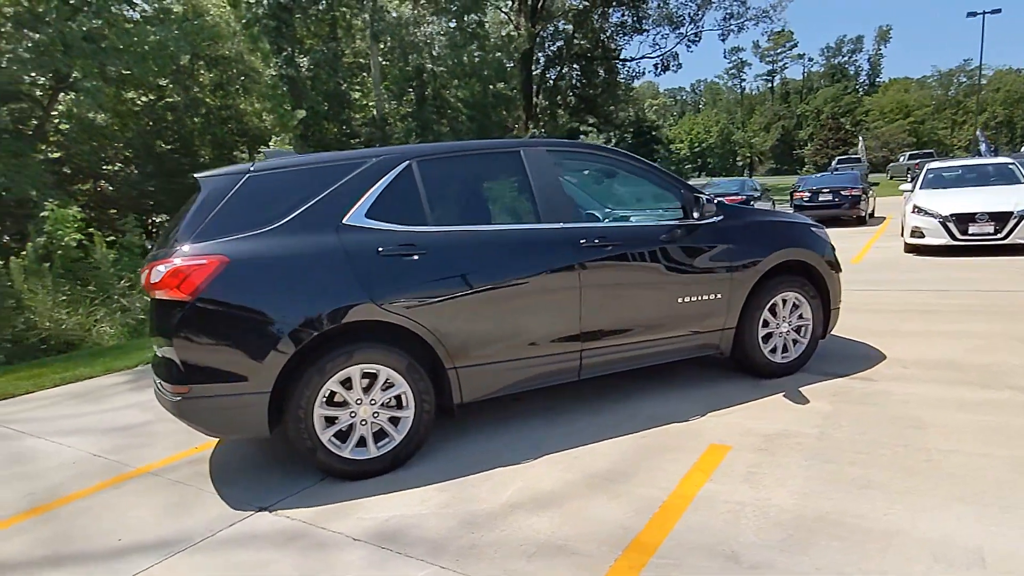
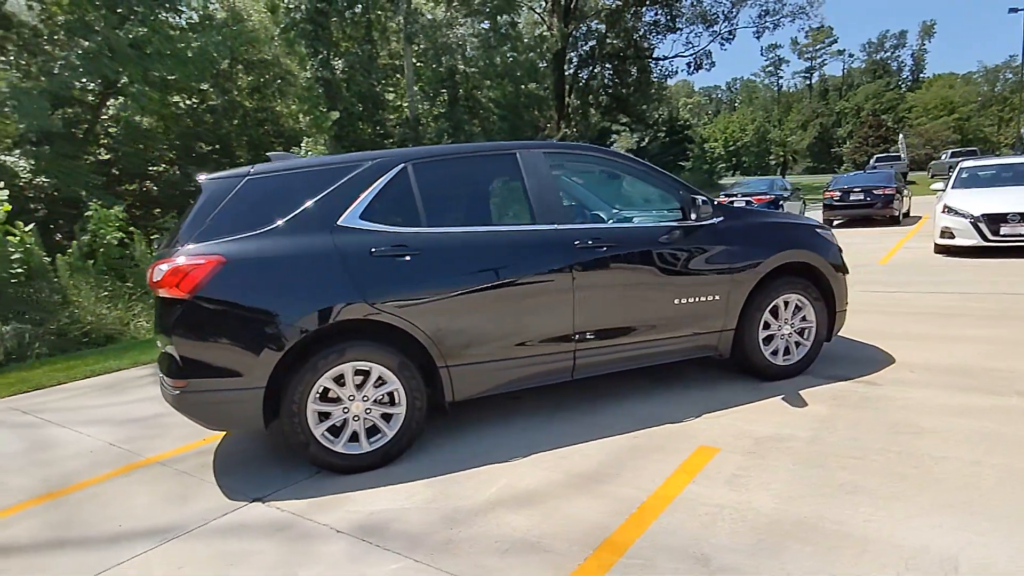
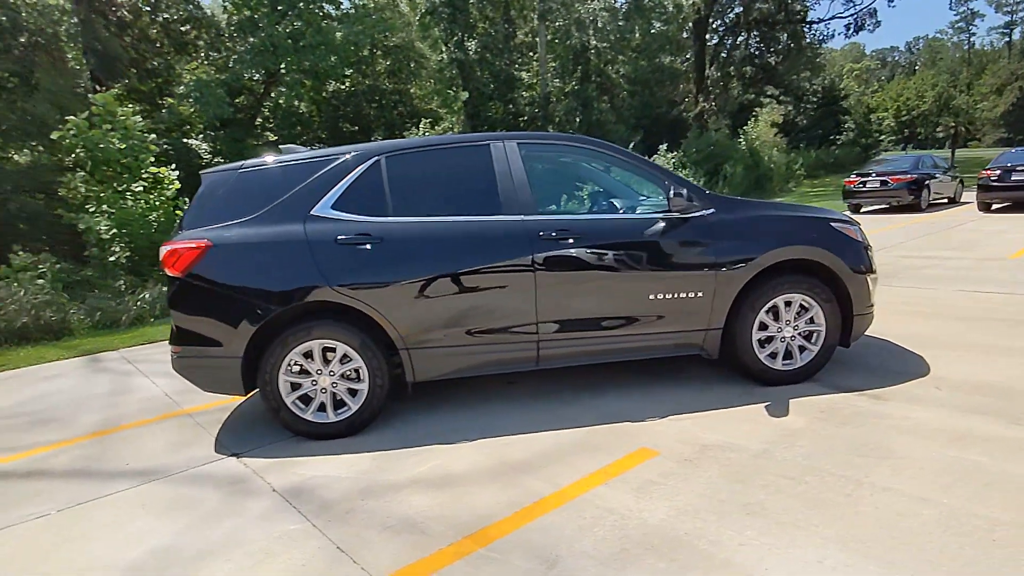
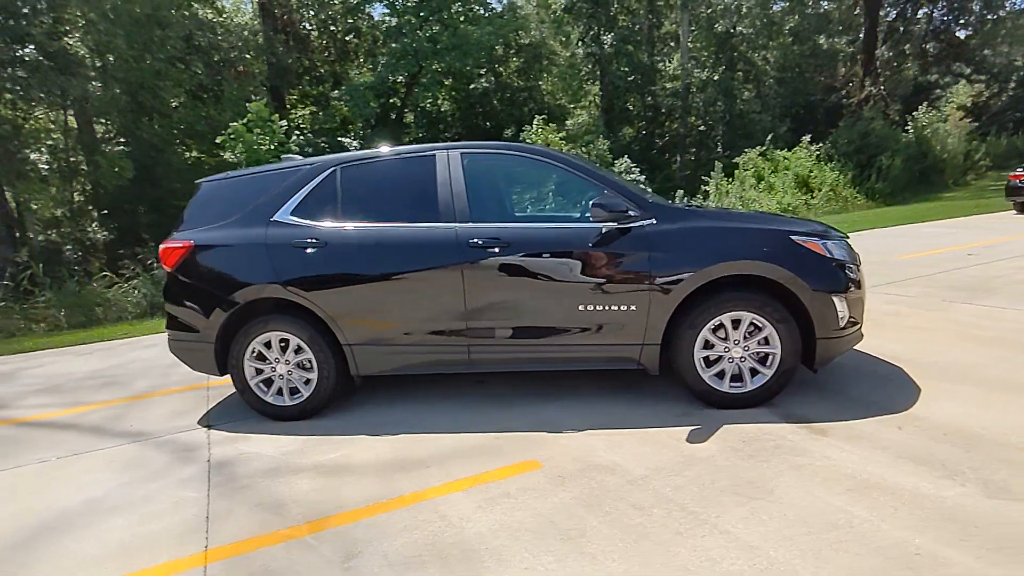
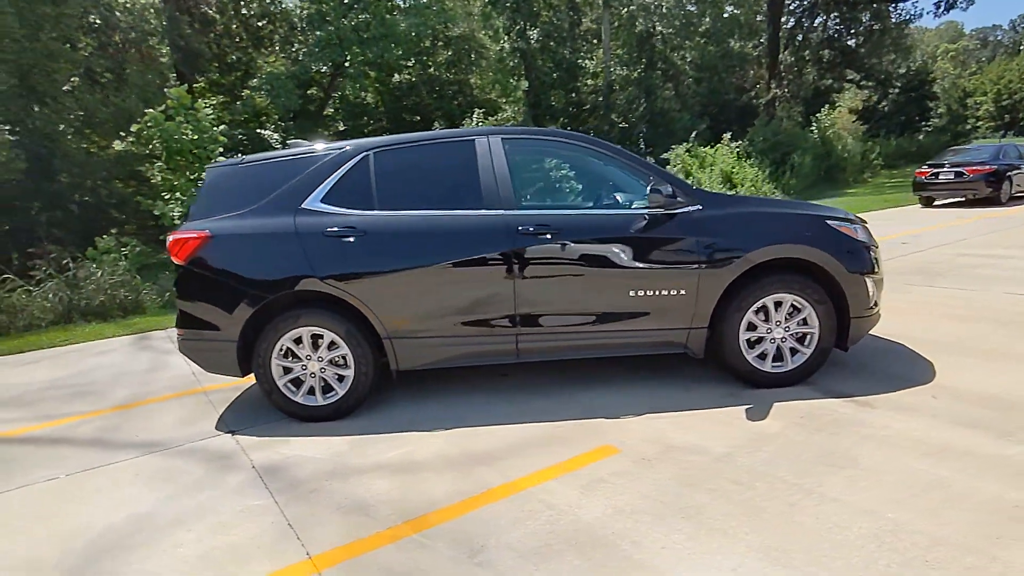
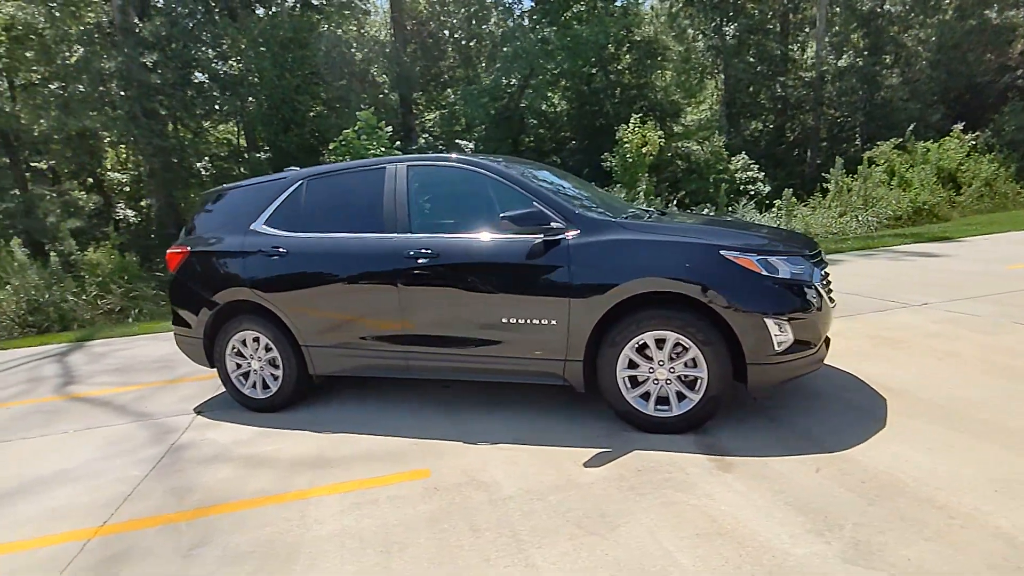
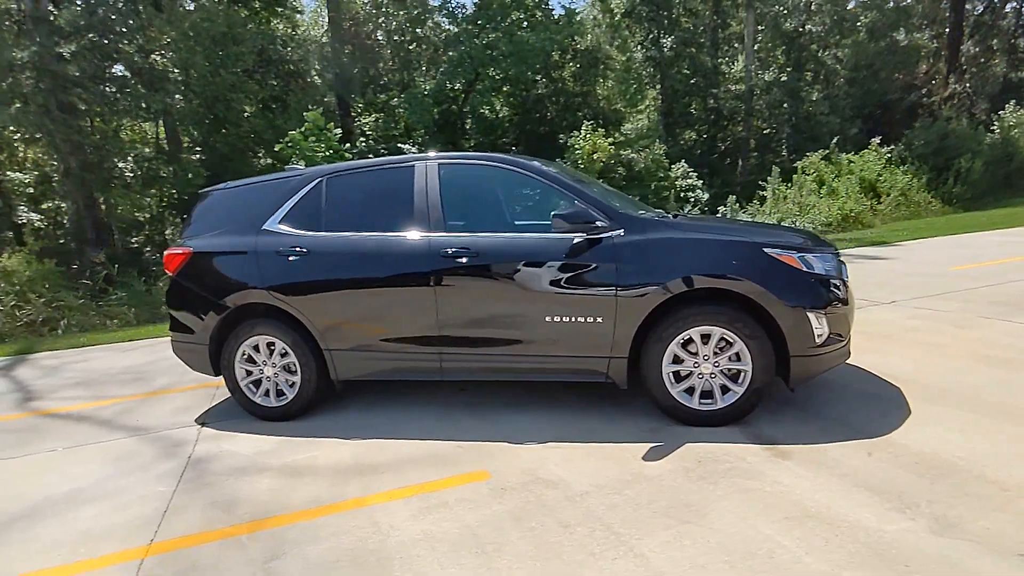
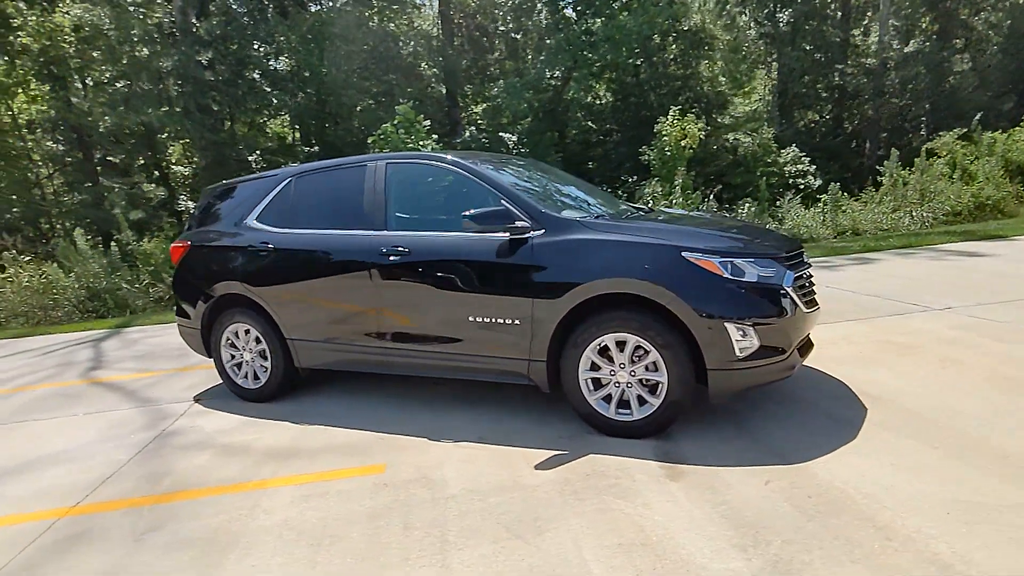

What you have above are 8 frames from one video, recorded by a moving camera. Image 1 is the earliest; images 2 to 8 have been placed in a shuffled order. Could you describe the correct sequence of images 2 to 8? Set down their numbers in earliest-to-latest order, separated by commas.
2, 3, 5, 4, 7, 6, 8
